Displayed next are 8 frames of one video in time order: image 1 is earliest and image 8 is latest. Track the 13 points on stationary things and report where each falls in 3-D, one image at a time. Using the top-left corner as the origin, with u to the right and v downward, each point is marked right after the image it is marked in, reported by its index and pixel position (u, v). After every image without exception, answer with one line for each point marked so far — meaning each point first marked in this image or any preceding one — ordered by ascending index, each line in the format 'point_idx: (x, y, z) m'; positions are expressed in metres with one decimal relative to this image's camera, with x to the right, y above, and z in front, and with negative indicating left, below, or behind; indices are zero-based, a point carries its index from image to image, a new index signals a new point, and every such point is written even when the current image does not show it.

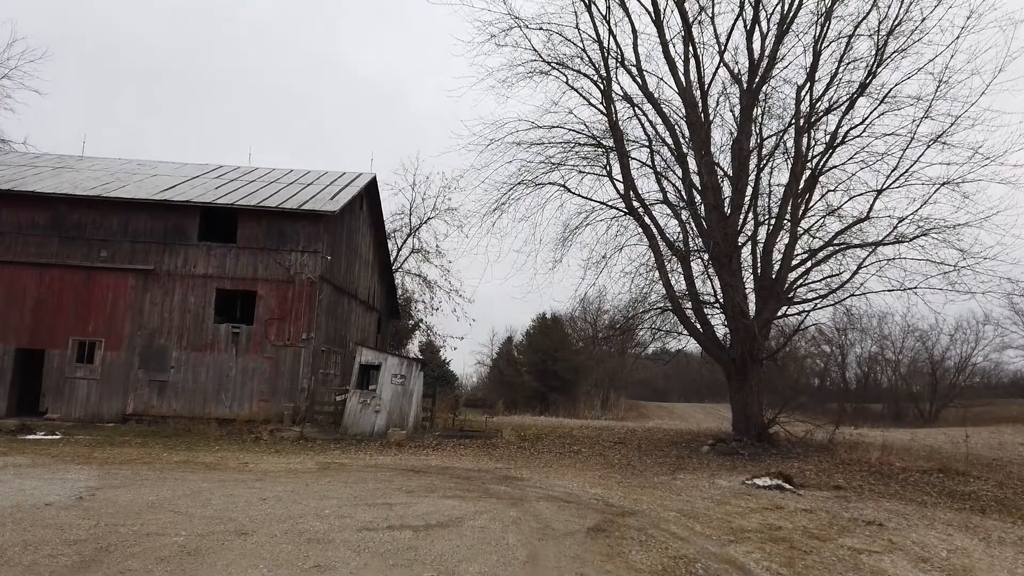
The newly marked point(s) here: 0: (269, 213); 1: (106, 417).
0: (-6.2, +1.9, +19.1) m
1: (-9.8, -3.1, +18.2) m
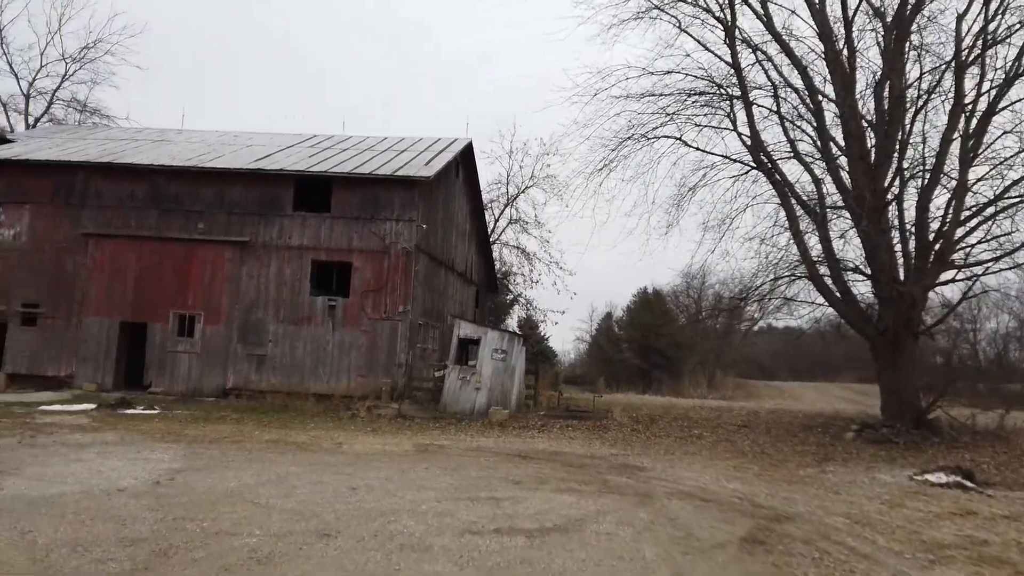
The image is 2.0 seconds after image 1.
0: (-3.6, +2.7, +18.3) m
1: (-7.3, -2.5, +18.0) m
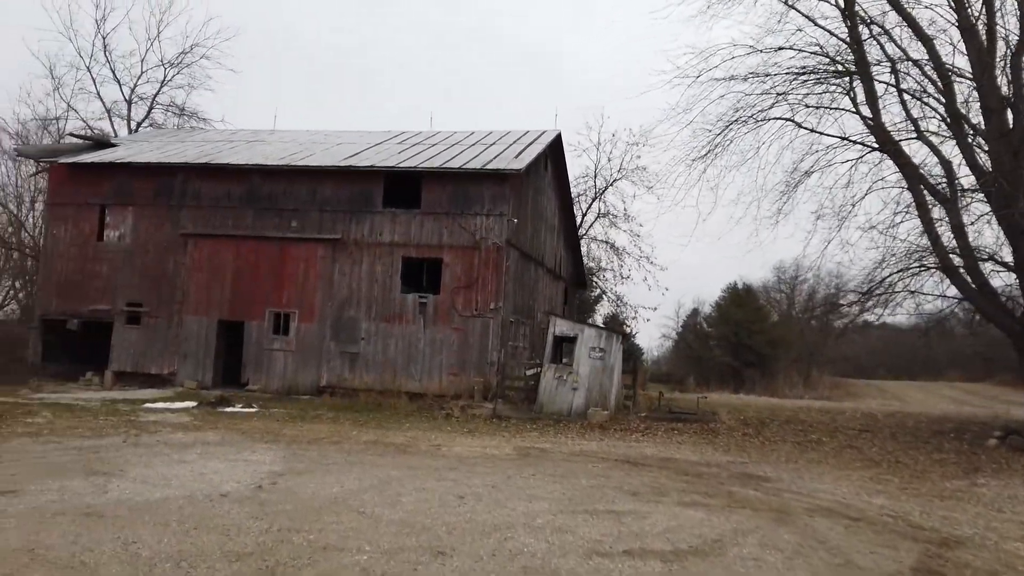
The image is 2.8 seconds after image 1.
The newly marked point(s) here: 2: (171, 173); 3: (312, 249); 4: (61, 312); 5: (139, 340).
0: (-1.4, +2.7, +17.9) m
1: (-5.0, -2.4, +18.0) m
2: (-8.9, +3.0, +19.5) m
3: (-4.9, +1.0, +18.5) m
4: (-11.9, -0.6, +19.8) m
5: (-9.6, -1.3, +19.2) m
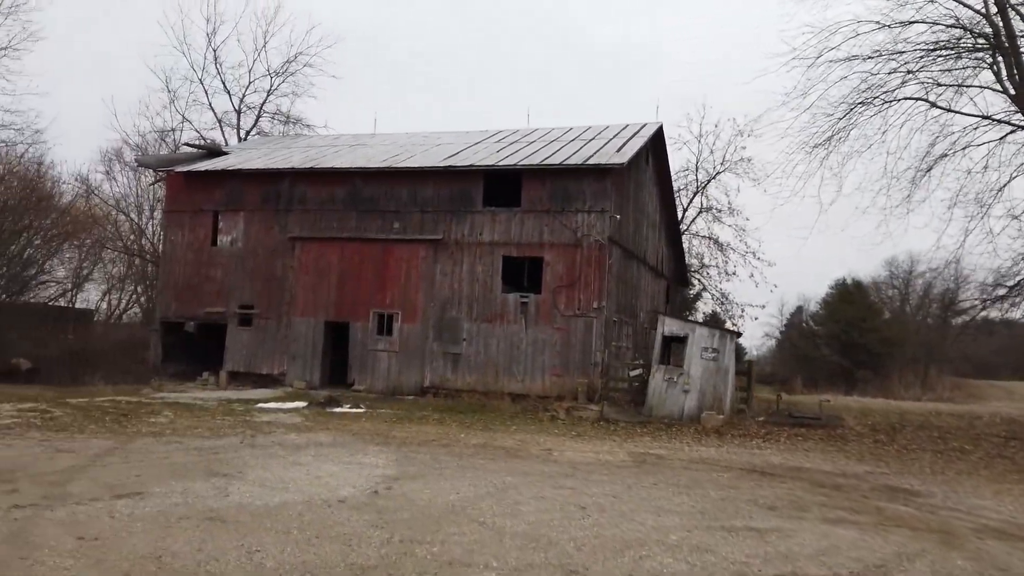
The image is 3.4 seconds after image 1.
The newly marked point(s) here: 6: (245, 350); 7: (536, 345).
0: (+1.0, +2.8, +17.5) m
1: (-2.6, -2.4, +18.1) m
2: (-6.2, +2.9, +20.0) m
3: (-2.4, +0.9, +18.6) m
4: (-9.2, -0.7, +20.7) m
5: (-6.9, -1.4, +19.8) m
6: (-7.1, -1.6, +19.8) m
7: (+0.5, -1.3, +17.2) m
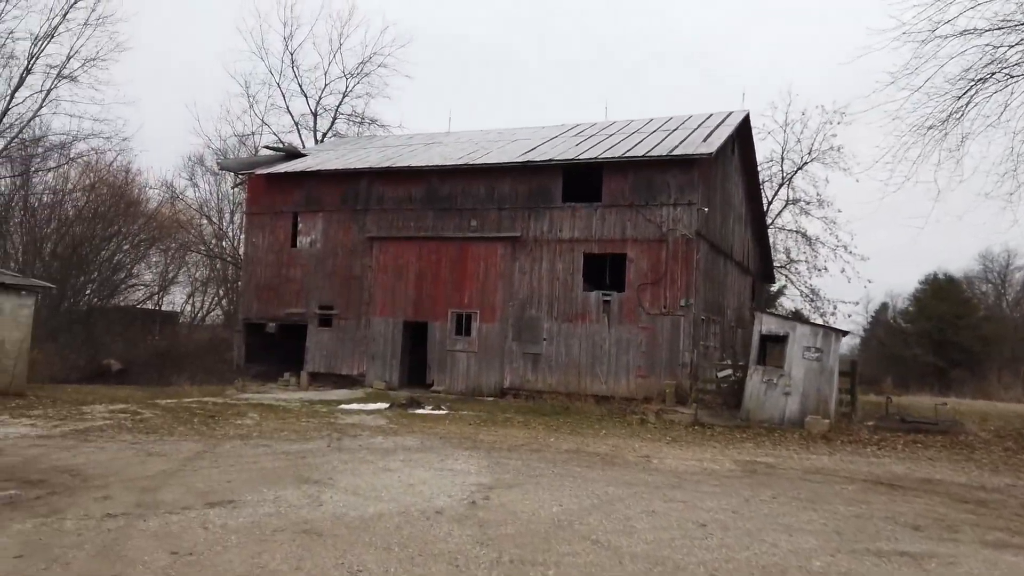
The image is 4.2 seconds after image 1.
0: (+2.8, +2.8, +16.8) m
1: (-0.6, -2.4, +17.7) m
2: (-4.2, +2.9, +19.9) m
3: (-0.5, +1.0, +18.2) m
4: (-7.0, -0.7, +20.9) m
5: (-4.8, -1.4, +19.8) m
6: (-4.9, -1.6, +19.8) m
7: (+2.4, -1.3, +16.5) m
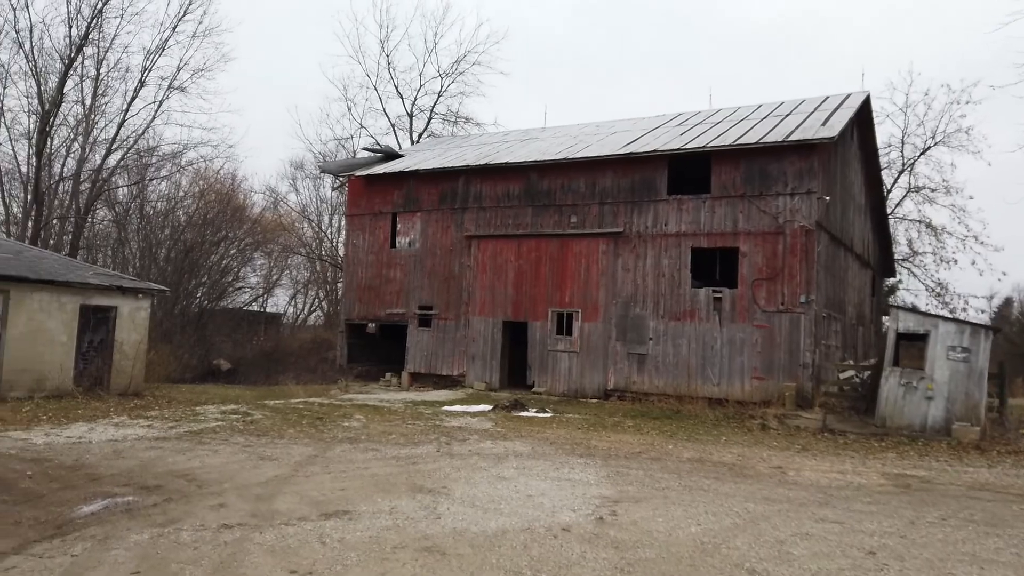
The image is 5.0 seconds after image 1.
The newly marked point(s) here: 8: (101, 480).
0: (+5.0, +2.9, +15.8) m
1: (+1.8, -2.4, +17.1) m
2: (-1.5, +2.9, +19.7) m
3: (+1.9, +1.0, +17.5) m
4: (-4.2, -0.8, +21.0) m
5: (-2.1, -1.4, +19.7) m
6: (-2.3, -1.6, +19.7) m
7: (+4.6, -1.2, +15.6) m
8: (-3.7, -1.7, +6.7) m
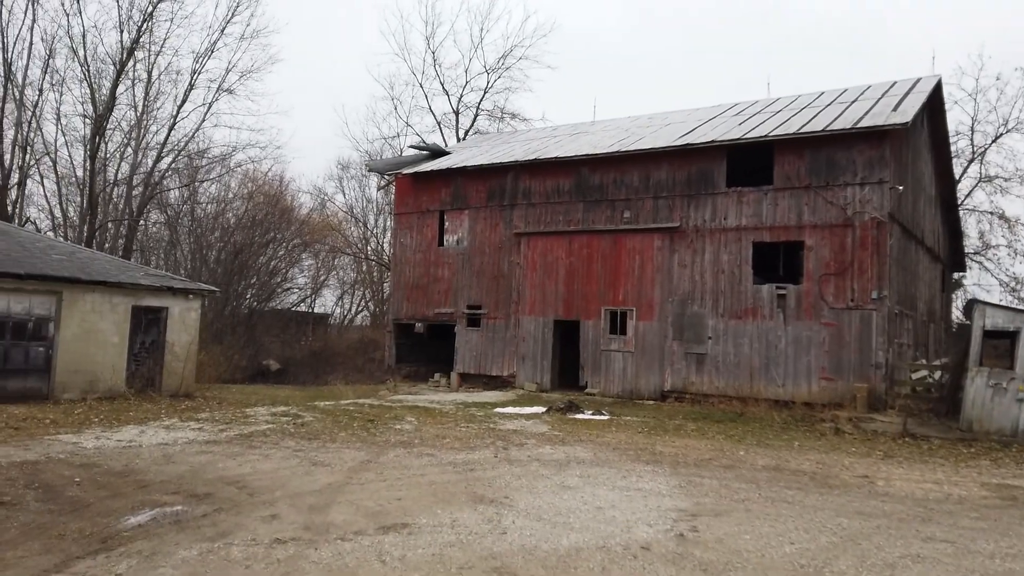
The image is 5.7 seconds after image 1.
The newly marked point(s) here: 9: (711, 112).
0: (+6.0, +3.0, +15.0) m
1: (+2.9, -2.3, +16.5) m
2: (-0.3, +2.9, +19.3) m
3: (+3.1, +1.1, +16.9) m
4: (-2.8, -0.8, +20.7) m
5: (-0.8, -1.4, +19.3) m
6: (-1.0, -1.6, +19.3) m
7: (+5.7, -1.1, +14.8) m
8: (-3.1, -1.7, +6.4) m
9: (+5.1, +4.5, +19.2) m
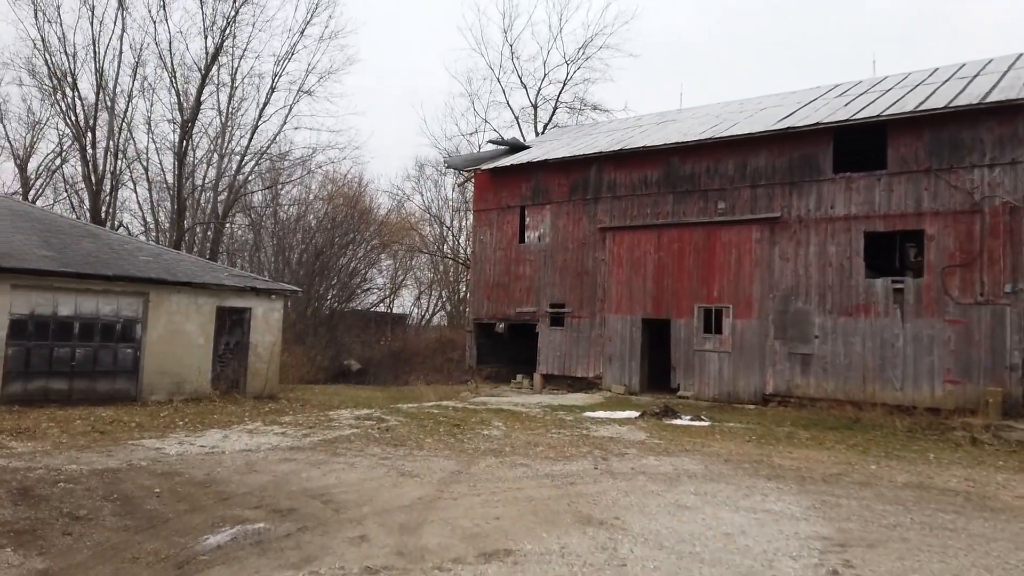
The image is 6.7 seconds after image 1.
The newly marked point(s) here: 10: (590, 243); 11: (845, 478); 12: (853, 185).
0: (+7.7, +3.1, +13.6) m
1: (+4.8, -2.2, +15.4) m
2: (+1.8, +3.0, +18.5) m
3: (+4.9, +1.2, +15.8) m
4: (-0.6, -0.7, +20.1) m
5: (+1.3, -1.3, +18.5) m
6: (+1.2, -1.6, +18.6) m
7: (+7.3, -1.0, +13.4) m
8: (-2.2, -1.7, +6.0) m
9: (+7.1, +4.6, +17.9) m
10: (+1.9, +1.1, +18.3) m
11: (+3.4, -2.0, +7.7) m
12: (+6.6, +2.0, +14.4) m
